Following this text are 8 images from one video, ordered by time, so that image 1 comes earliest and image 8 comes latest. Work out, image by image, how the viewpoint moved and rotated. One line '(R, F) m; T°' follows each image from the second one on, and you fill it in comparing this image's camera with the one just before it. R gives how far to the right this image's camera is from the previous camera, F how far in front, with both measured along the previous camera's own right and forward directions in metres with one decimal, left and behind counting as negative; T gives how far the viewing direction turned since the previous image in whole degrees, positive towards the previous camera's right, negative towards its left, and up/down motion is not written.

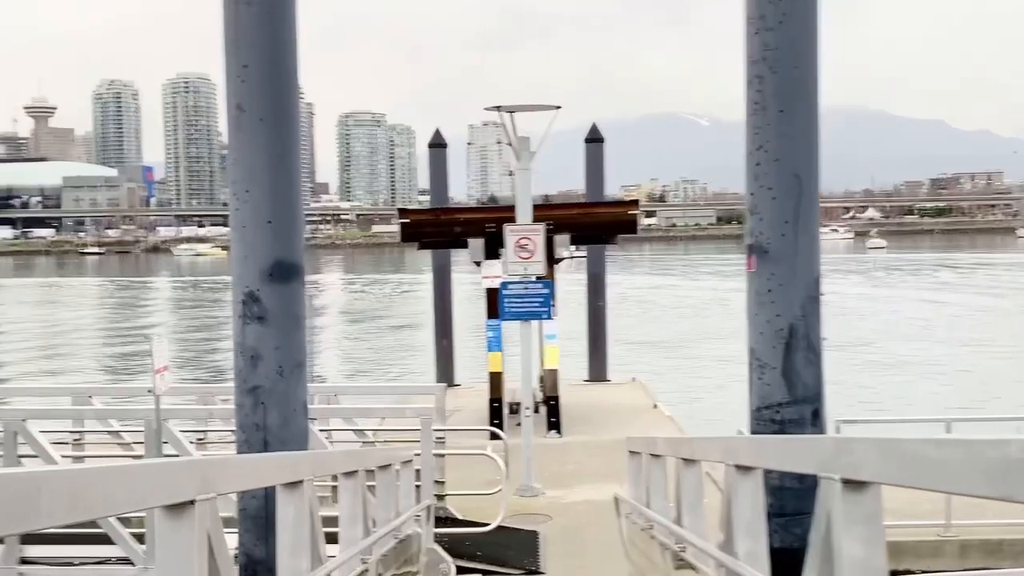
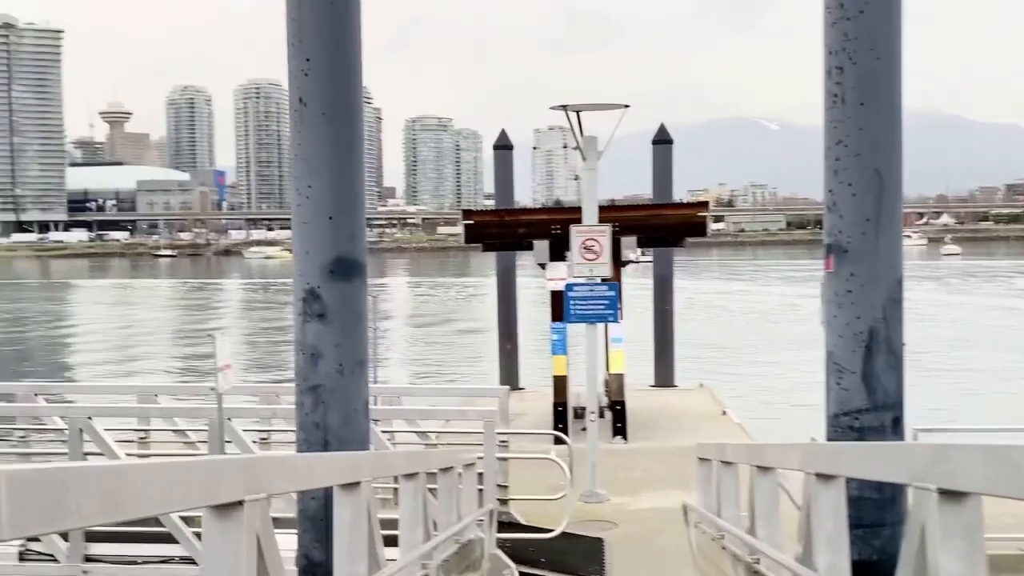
(0.0, +0.1) m; -4°
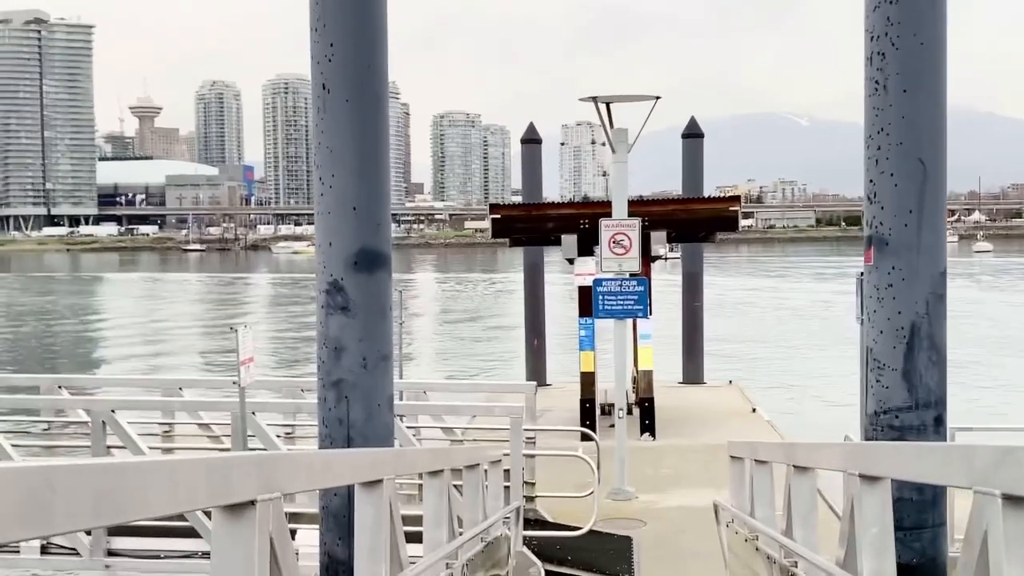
(0.0, +0.1) m; -2°
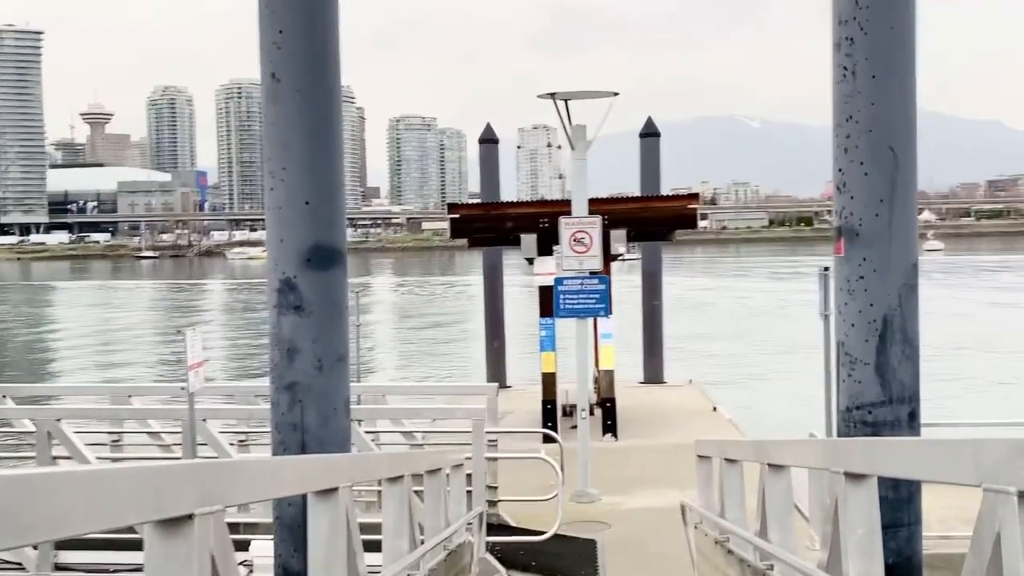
(0.0, +0.2) m; +2°
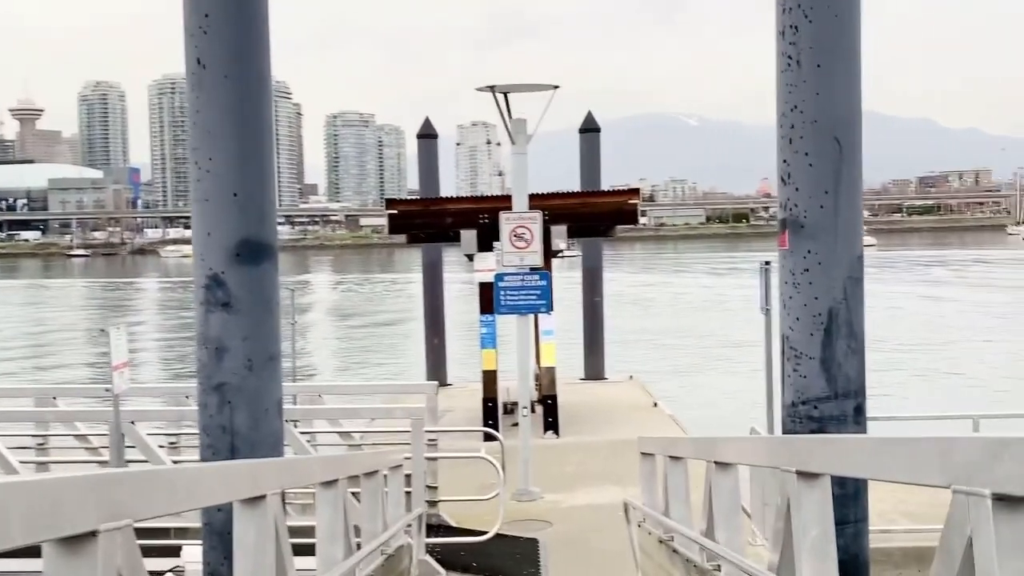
(0.0, +0.2) m; +3°
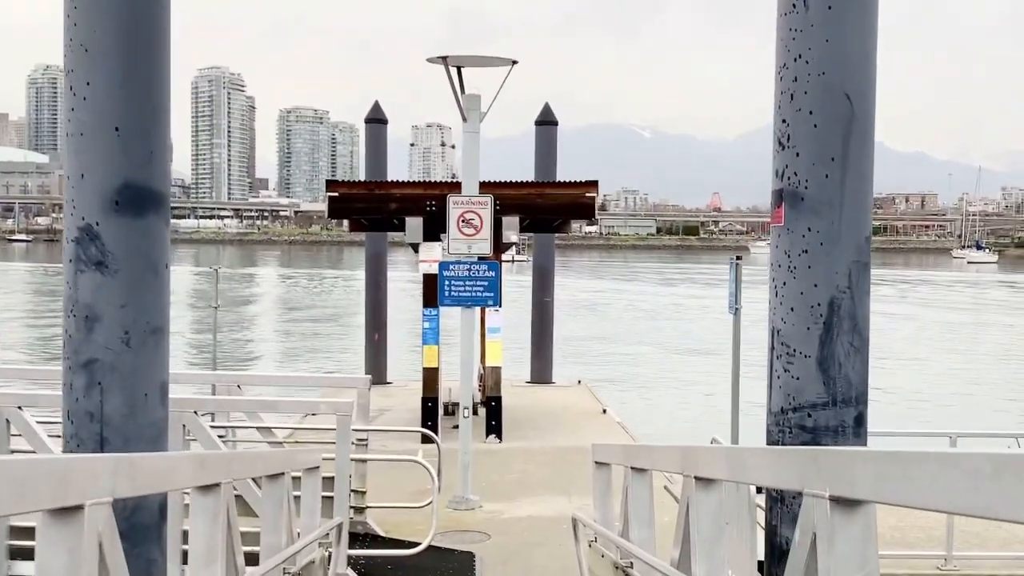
(0.0, +0.8) m; +3°
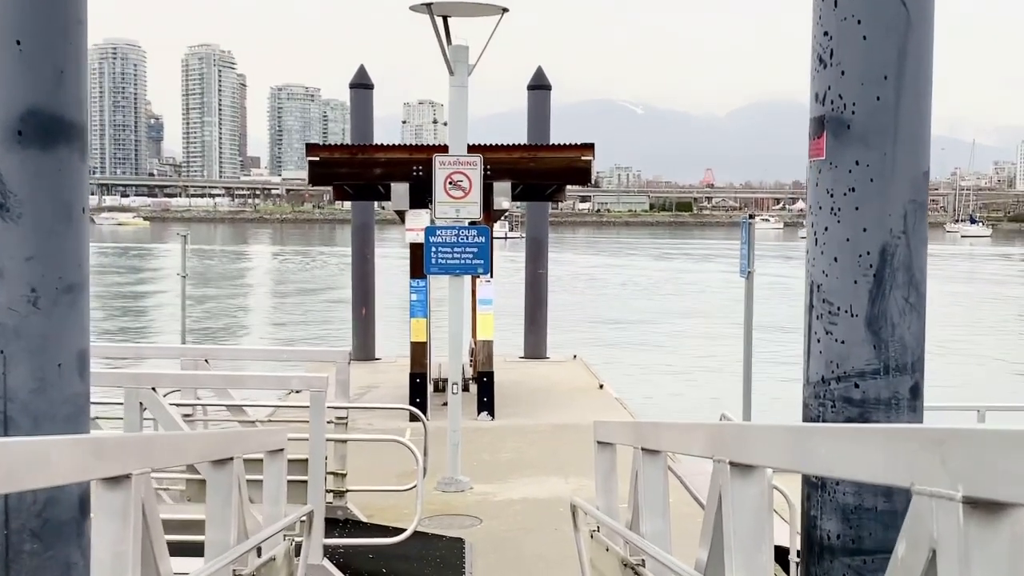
(0.0, +0.6) m; 0°
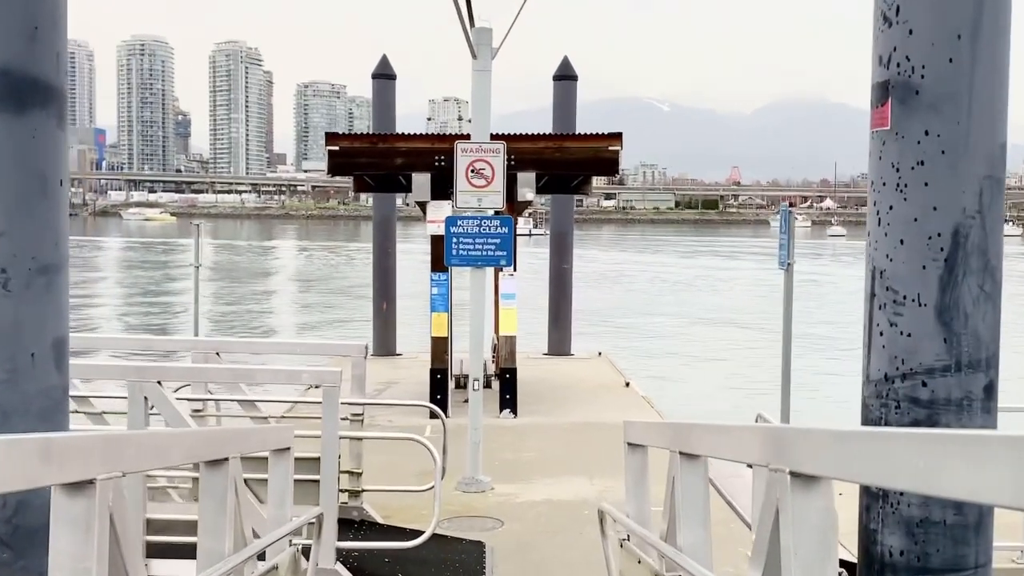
(0.0, +0.3) m; -1°
